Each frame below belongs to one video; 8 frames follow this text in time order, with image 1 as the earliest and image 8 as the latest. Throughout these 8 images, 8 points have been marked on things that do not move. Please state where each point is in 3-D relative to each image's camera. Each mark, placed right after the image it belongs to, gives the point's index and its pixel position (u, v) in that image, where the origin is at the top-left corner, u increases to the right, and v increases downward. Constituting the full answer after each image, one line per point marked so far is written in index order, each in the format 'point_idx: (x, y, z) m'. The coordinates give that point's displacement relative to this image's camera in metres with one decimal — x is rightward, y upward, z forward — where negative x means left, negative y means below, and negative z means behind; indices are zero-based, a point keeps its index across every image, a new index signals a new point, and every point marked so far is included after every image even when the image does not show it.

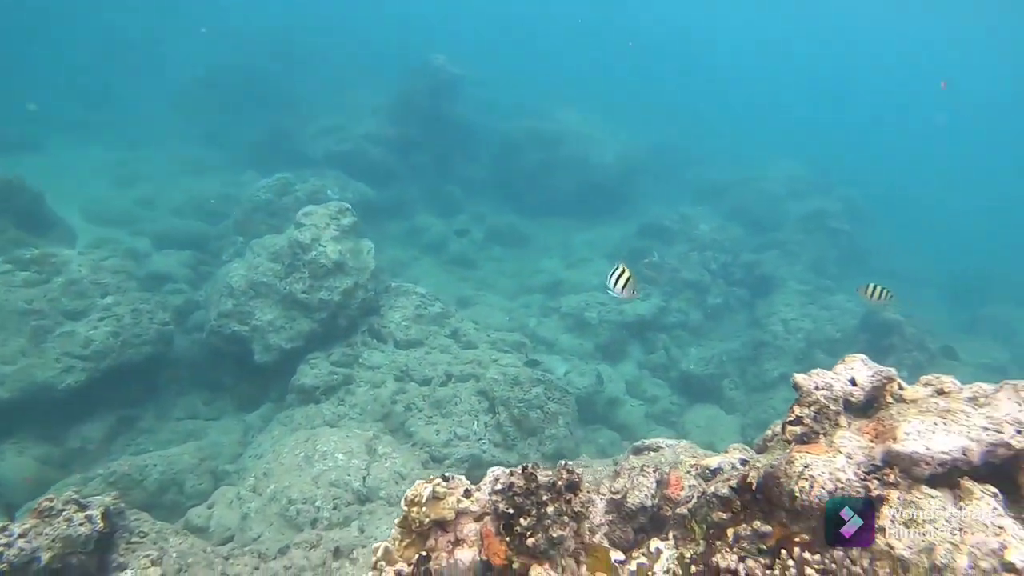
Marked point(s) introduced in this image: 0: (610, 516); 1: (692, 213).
0: (+0.4, -1.0, +3.4) m
1: (+3.9, +1.7, +18.1) m
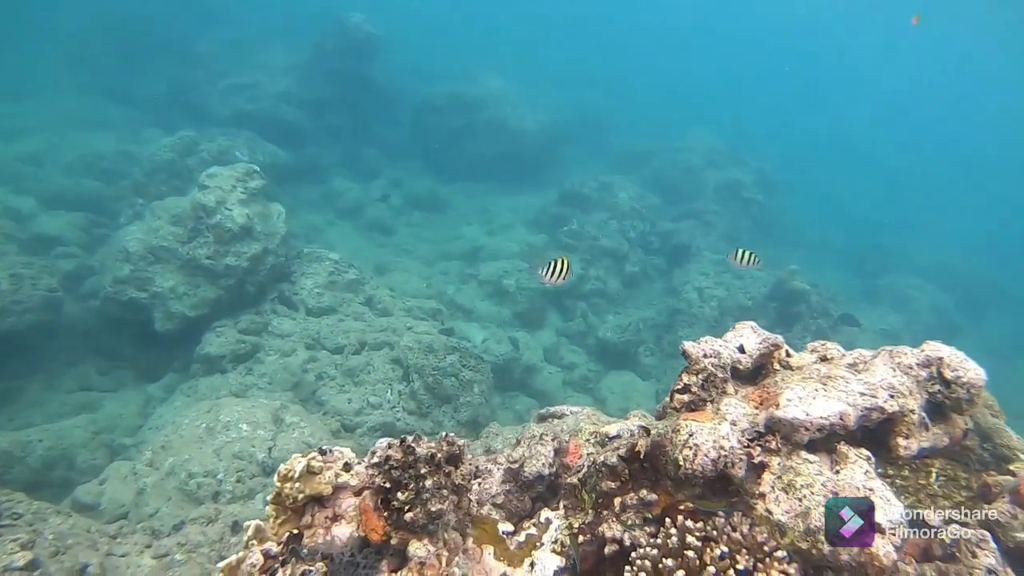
0: (0.0, -0.9, +3.4) m
1: (+2.1, +2.5, +18.1) m
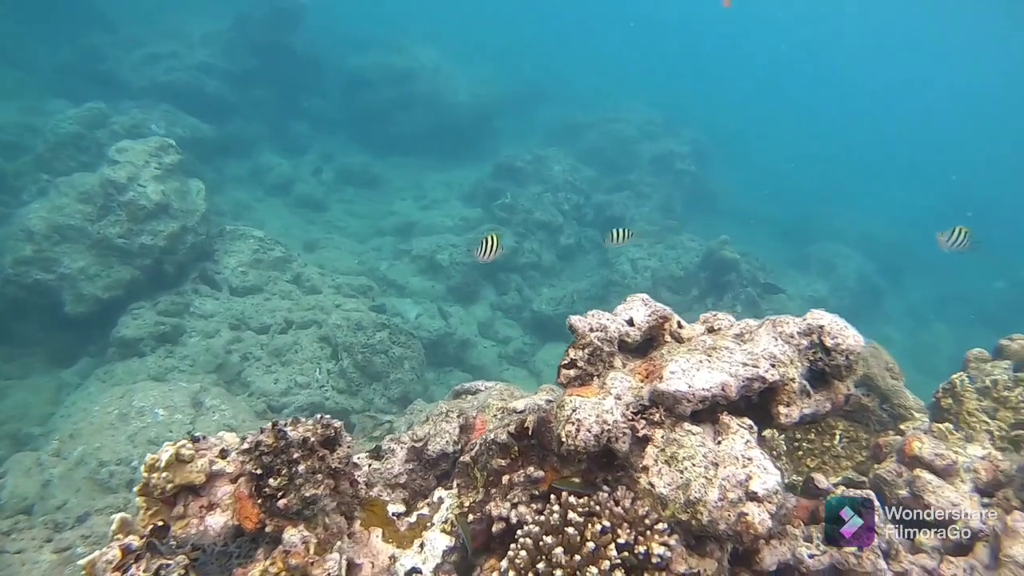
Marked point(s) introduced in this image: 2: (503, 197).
0: (-0.4, -0.8, +3.3) m
1: (+0.7, +3.1, +18.1) m
2: (-0.3, +1.9, +16.3) m
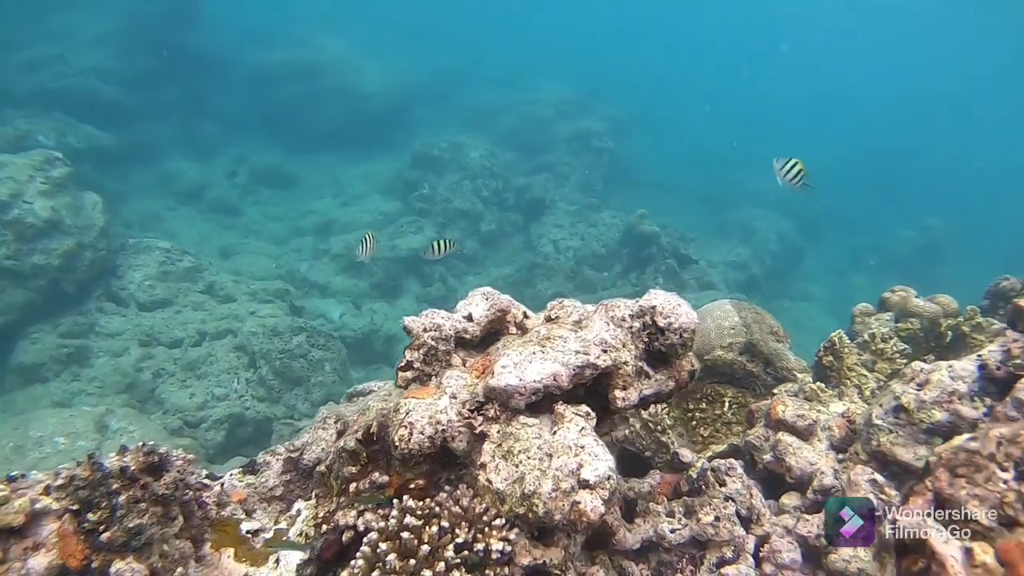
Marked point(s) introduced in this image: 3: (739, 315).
0: (-0.9, -0.8, +3.3) m
1: (-1.1, +3.4, +18.0) m
2: (-1.9, +2.0, +16.2) m
3: (+1.3, -0.2, +4.5) m
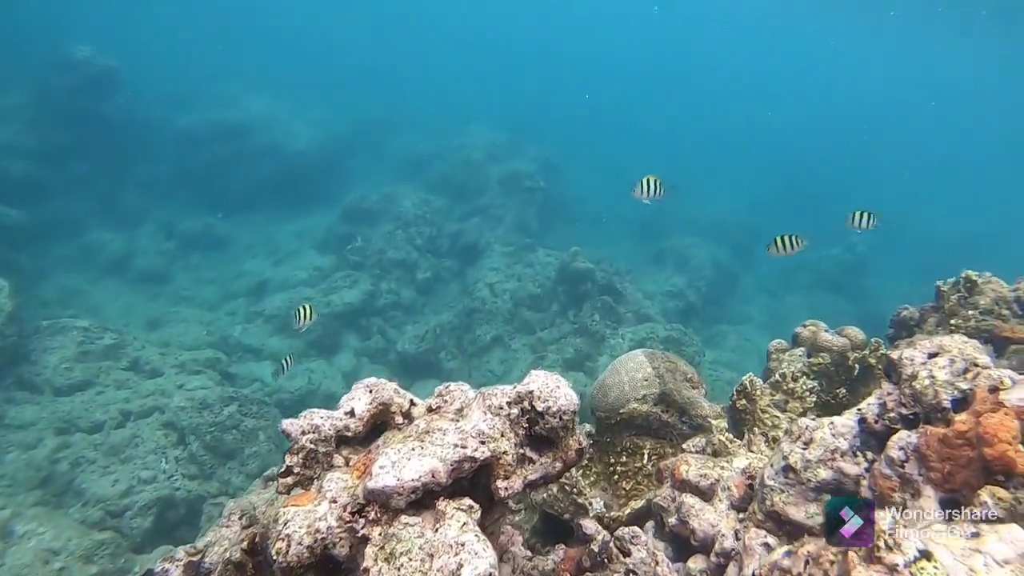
0: (-1.3, -1.2, +3.1) m
1: (-2.6, +2.3, +18.0) m
2: (-3.2, +1.0, +16.1) m
3: (+0.8, -0.5, +4.5) m
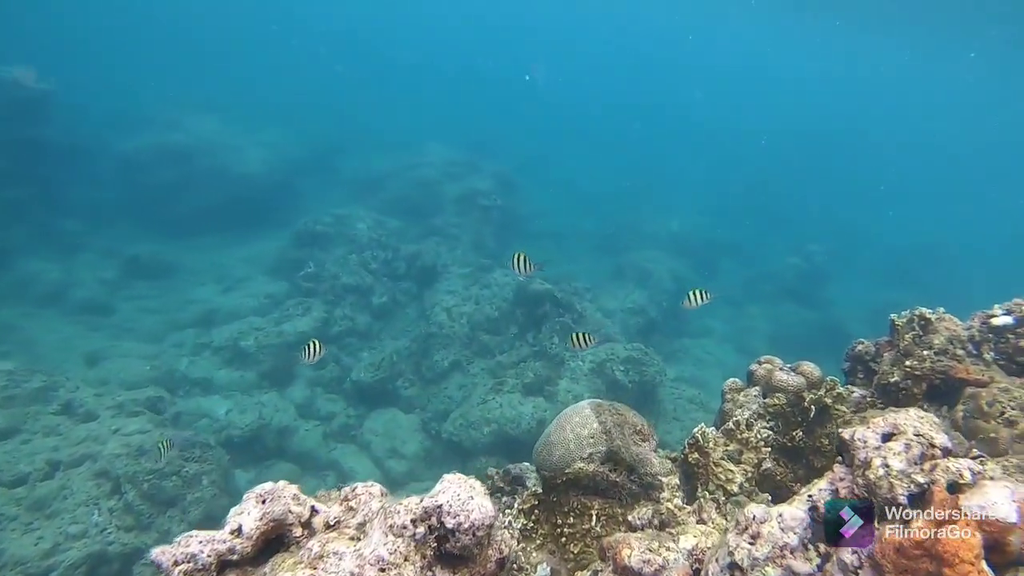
0: (-1.6, -1.5, +2.8) m
1: (-3.6, +1.7, +17.6) m
2: (-4.1, +0.4, +15.6) m
3: (+0.5, -0.7, +4.3) m
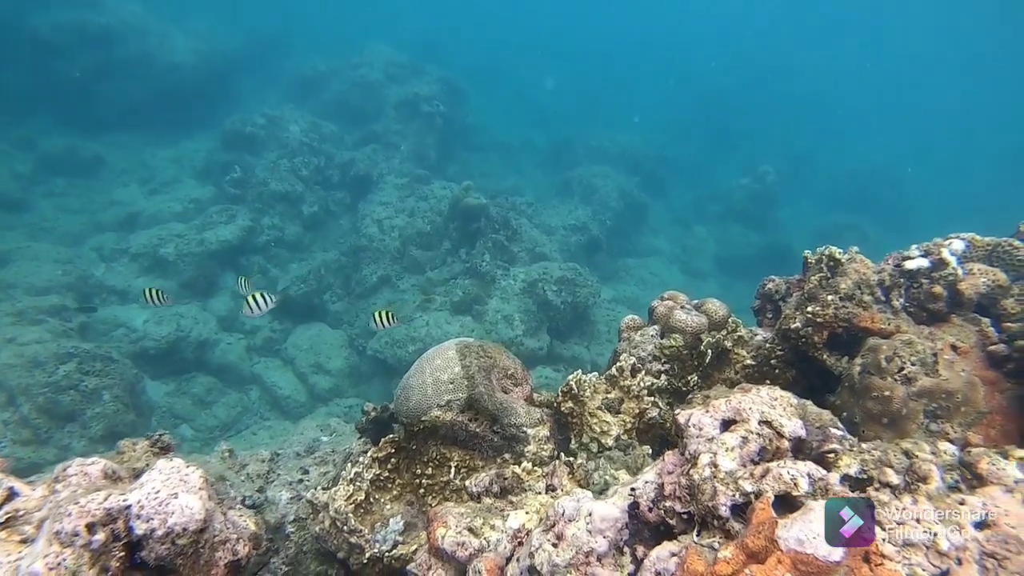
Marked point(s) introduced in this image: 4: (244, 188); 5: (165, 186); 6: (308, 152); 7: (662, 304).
0: (-2.2, -1.2, +2.3) m
1: (-4.8, +3.7, +16.5) m
2: (-5.2, +2.2, +14.7) m
3: (-0.2, -0.4, +3.8) m
4: (-5.0, +1.9, +14.5) m
5: (-6.8, +2.0, +15.3) m
6: (-3.9, +2.6, +15.2) m
7: (+0.9, -0.1, +4.7) m
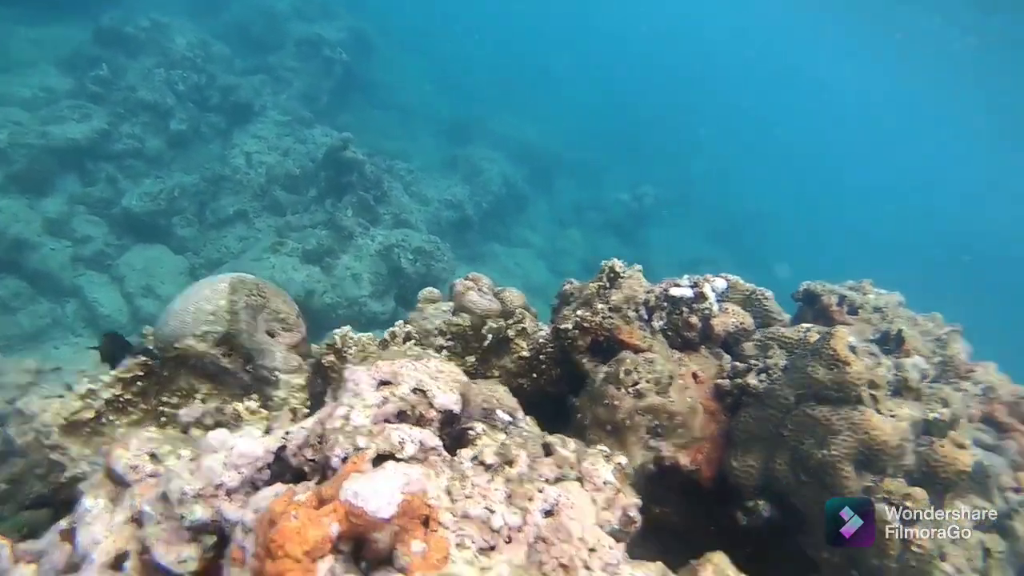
0: (-3.2, -0.6, +2.0) m
1: (-6.8, +5.3, +15.6) m
2: (-7.2, +3.9, +13.8) m
3: (-1.3, 0.0, +3.7) m
4: (-7.0, +3.5, +13.6) m
5: (-8.8, +4.0, +14.1) m
6: (-5.9, +4.1, +14.4) m
7: (-0.3, 0.0, +4.8) m
